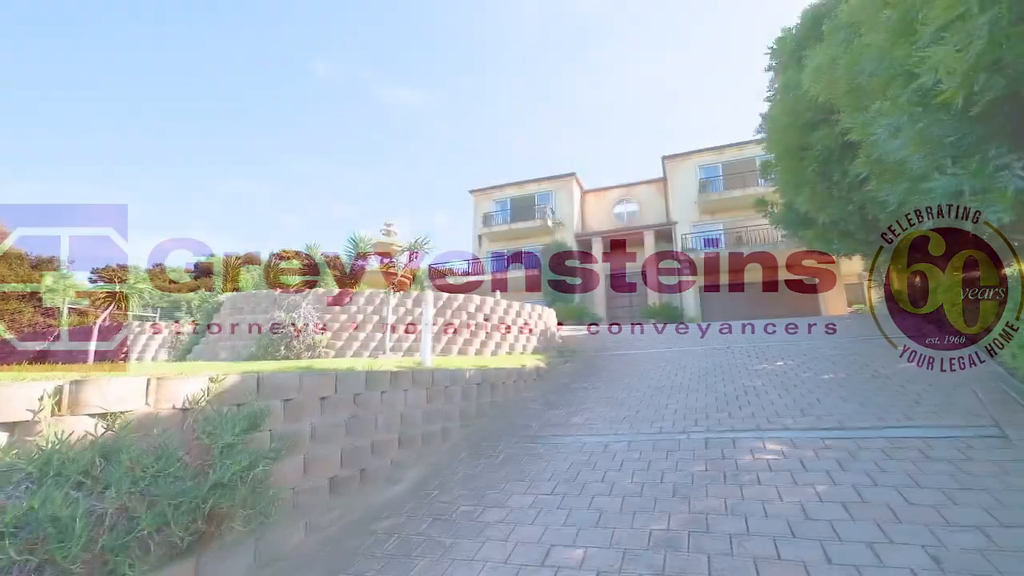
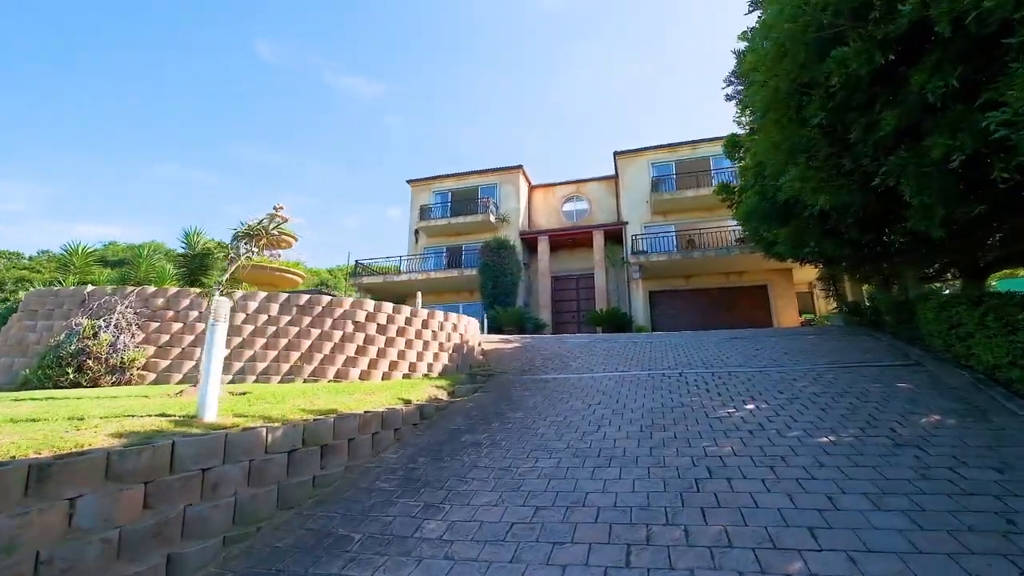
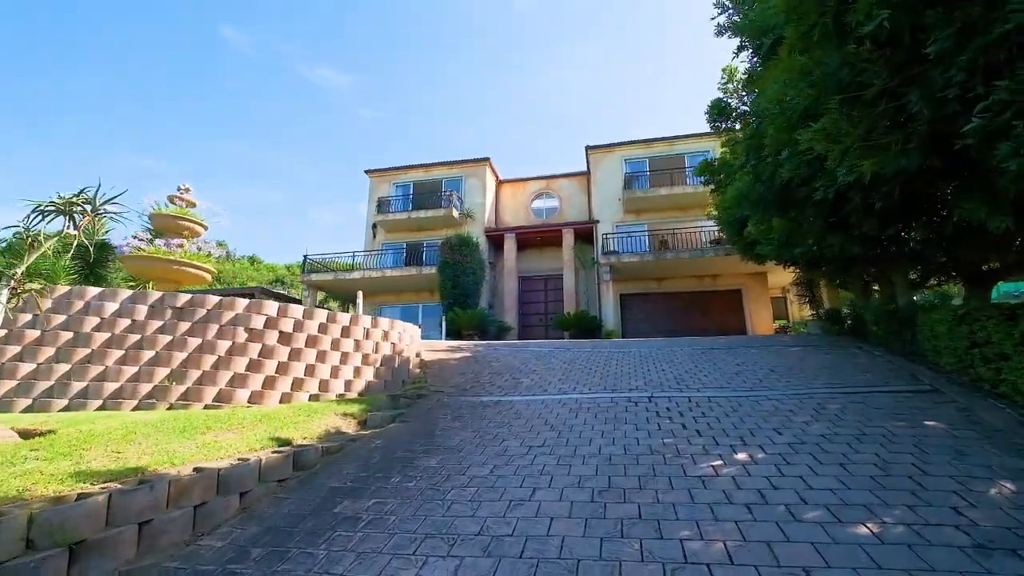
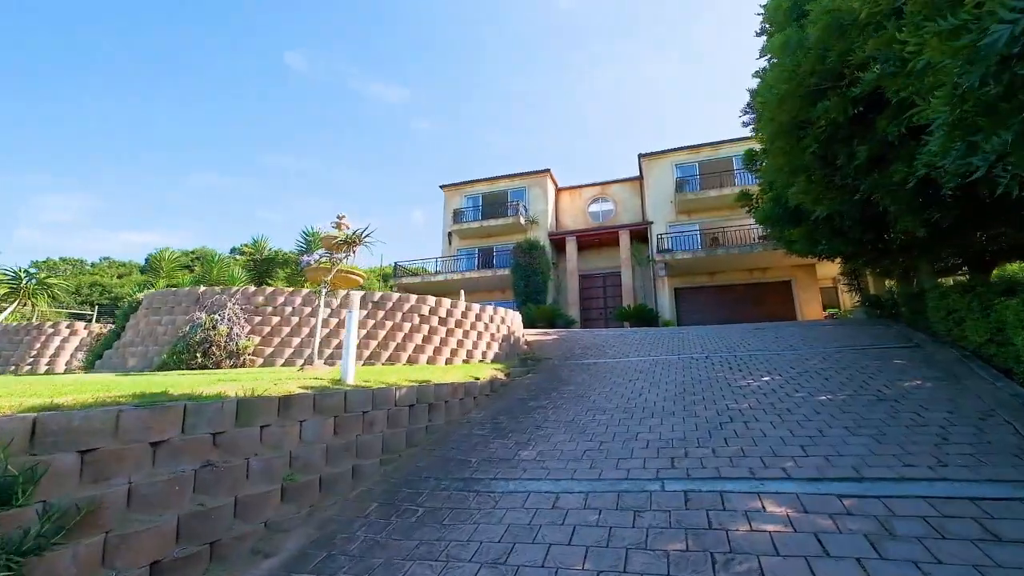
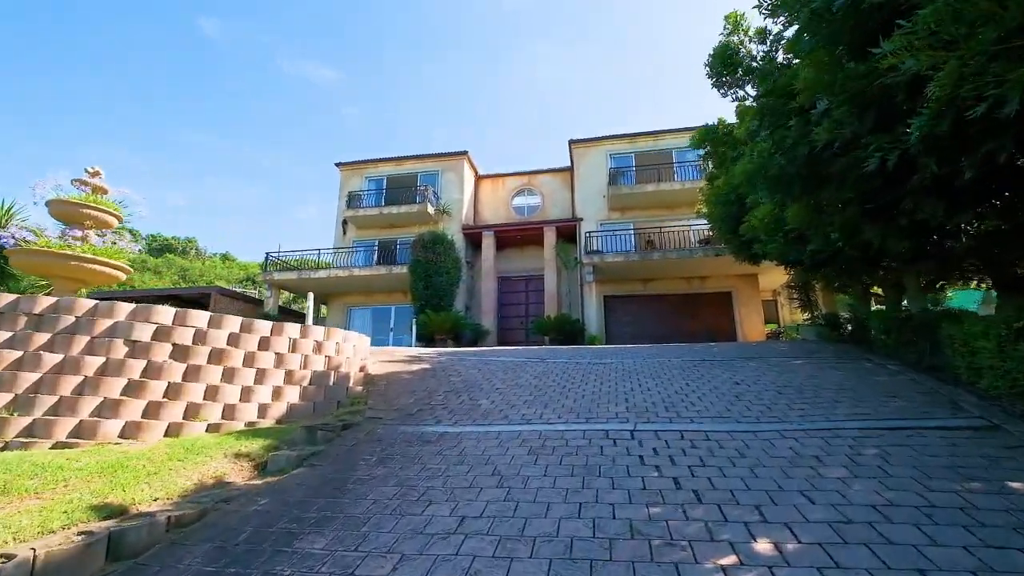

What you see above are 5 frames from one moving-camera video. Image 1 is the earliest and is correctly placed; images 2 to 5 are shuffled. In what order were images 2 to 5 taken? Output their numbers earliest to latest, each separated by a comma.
4, 2, 3, 5
